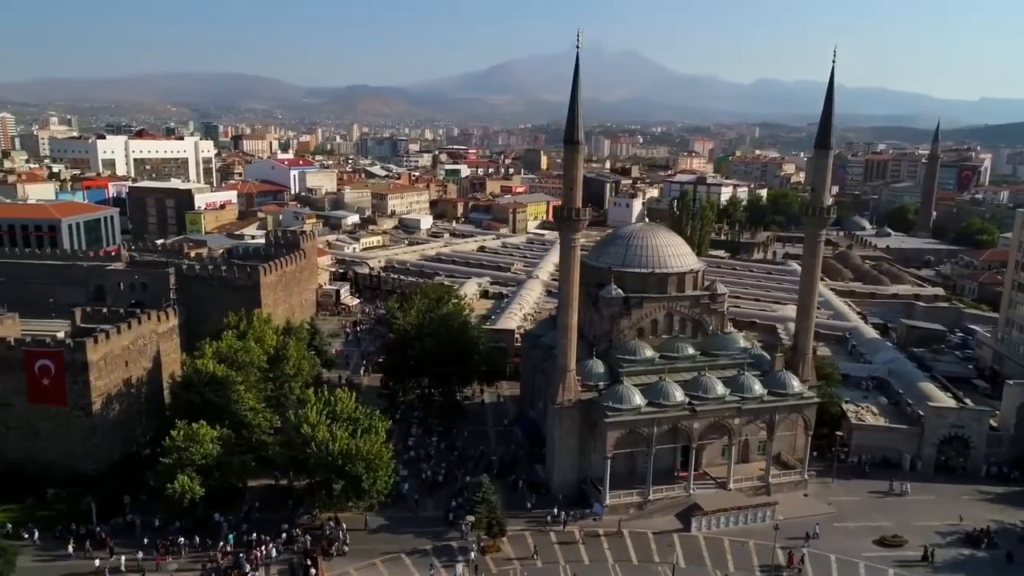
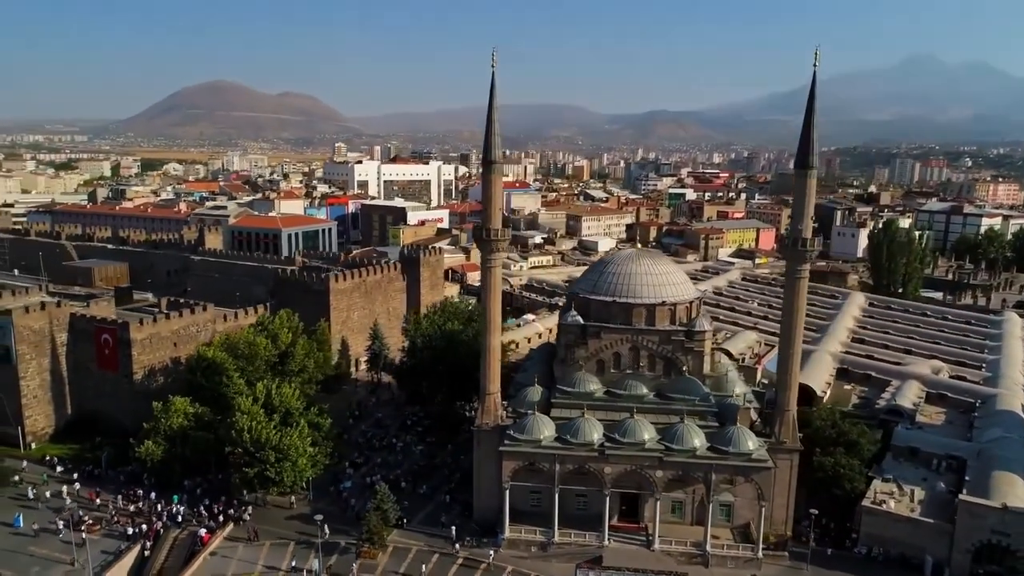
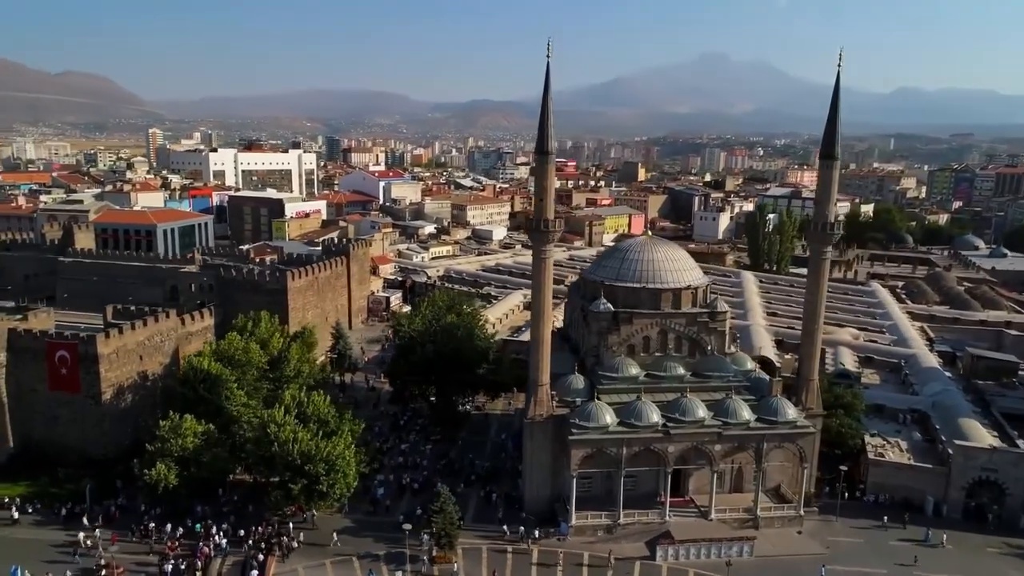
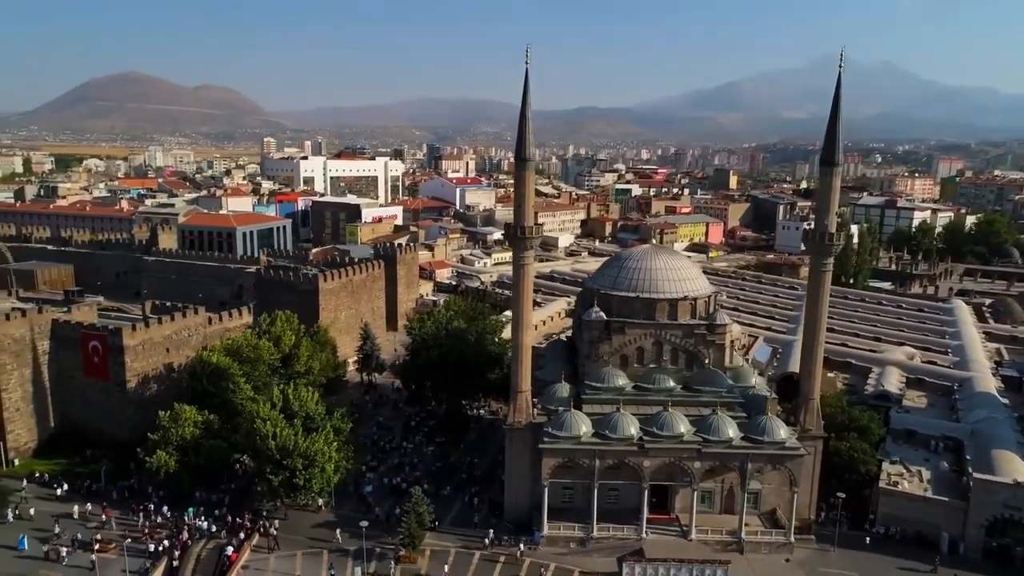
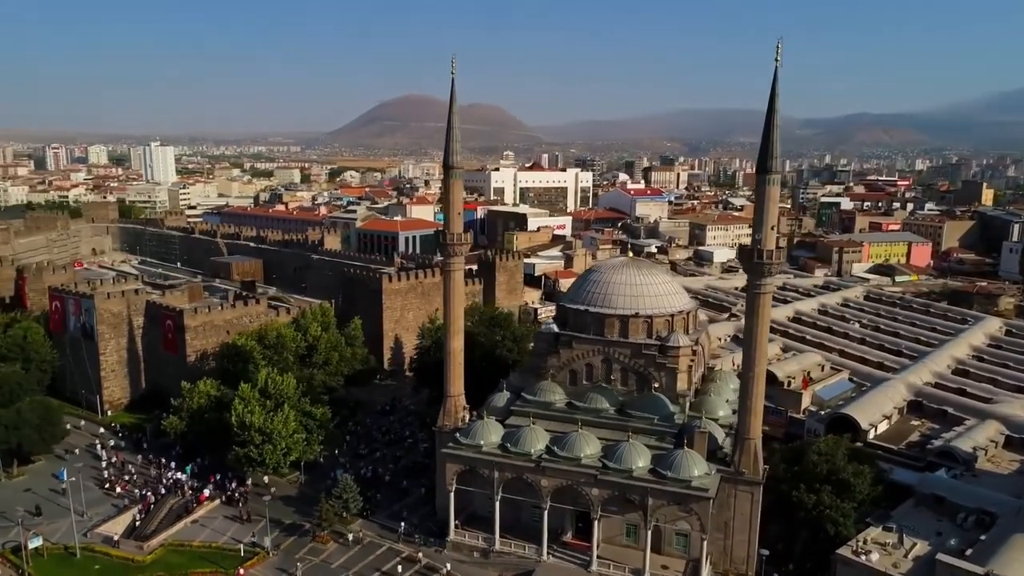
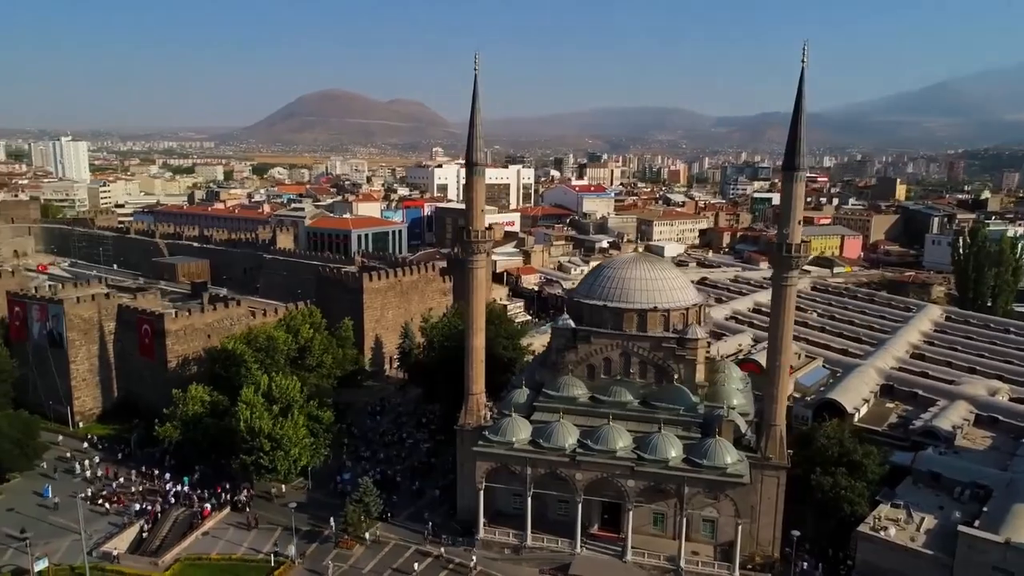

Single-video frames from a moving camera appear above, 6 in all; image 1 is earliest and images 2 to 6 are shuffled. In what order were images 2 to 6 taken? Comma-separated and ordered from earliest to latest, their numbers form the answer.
3, 4, 2, 6, 5
